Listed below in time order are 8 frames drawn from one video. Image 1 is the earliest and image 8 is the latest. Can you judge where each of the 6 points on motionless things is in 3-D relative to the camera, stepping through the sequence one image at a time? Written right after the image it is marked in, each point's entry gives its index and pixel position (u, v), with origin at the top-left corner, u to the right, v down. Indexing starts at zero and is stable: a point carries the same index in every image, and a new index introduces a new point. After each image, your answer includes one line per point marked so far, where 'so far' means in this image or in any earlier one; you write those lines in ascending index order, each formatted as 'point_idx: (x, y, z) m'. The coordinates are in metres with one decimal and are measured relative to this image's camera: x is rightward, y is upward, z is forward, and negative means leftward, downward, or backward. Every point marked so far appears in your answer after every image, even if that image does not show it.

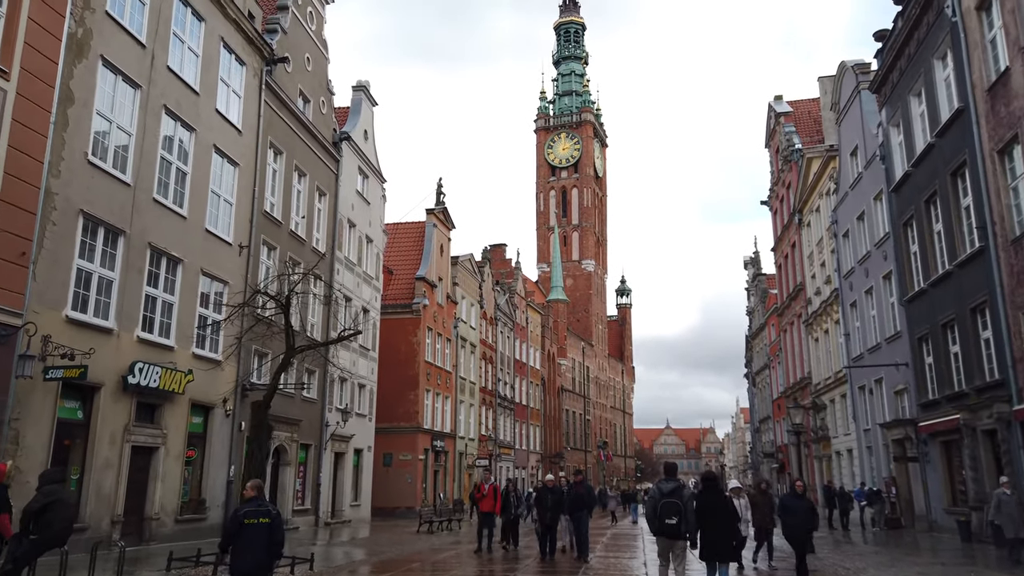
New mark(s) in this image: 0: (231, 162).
0: (-7.3, +3.3, +19.9) m
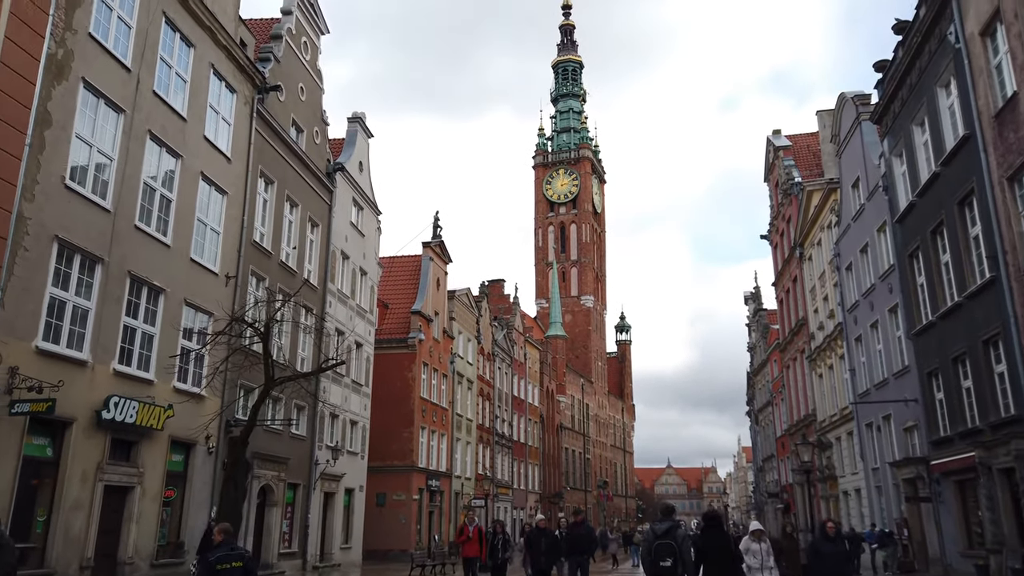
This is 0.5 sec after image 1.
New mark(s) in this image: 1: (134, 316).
0: (-7.4, +2.5, +19.4) m
1: (-7.8, -0.6, +15.8) m
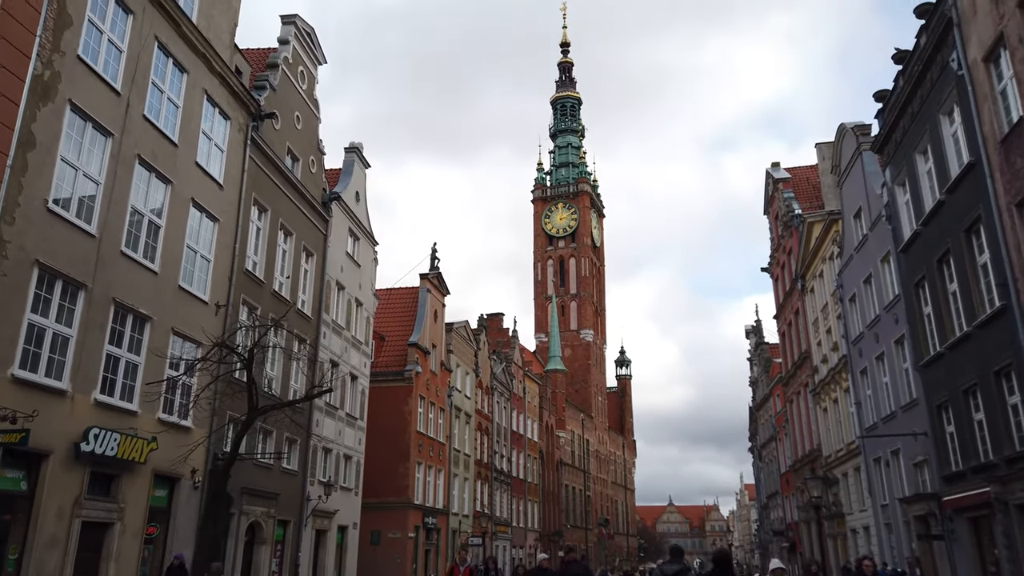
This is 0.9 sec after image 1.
0: (-7.4, +1.7, +19.0) m
1: (-7.8, -1.1, +15.3) m
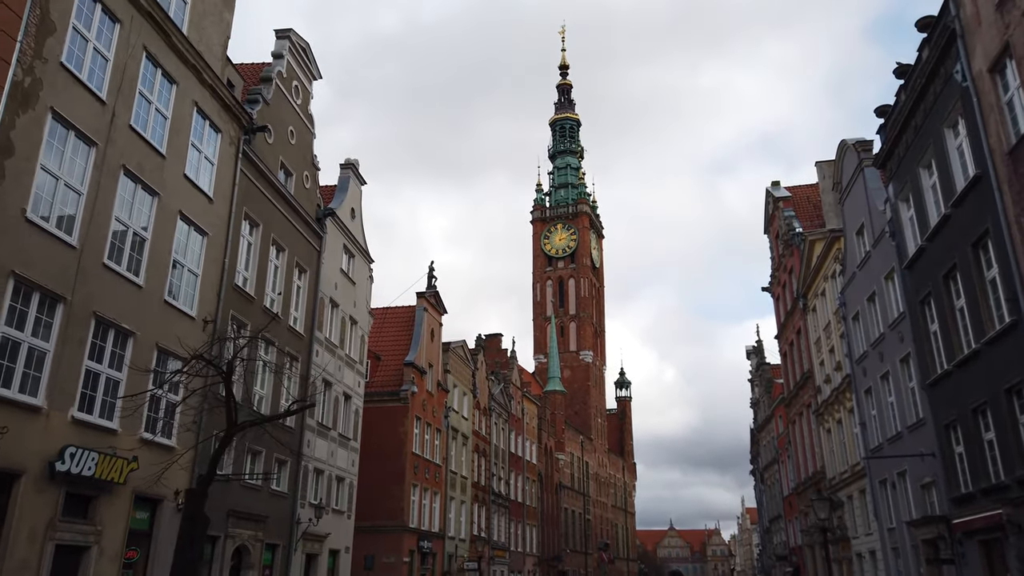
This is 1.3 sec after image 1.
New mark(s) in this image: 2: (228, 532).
0: (-7.5, +1.4, +18.6) m
1: (-7.9, -1.4, +14.8) m
2: (-7.0, -6.0, +19.0) m
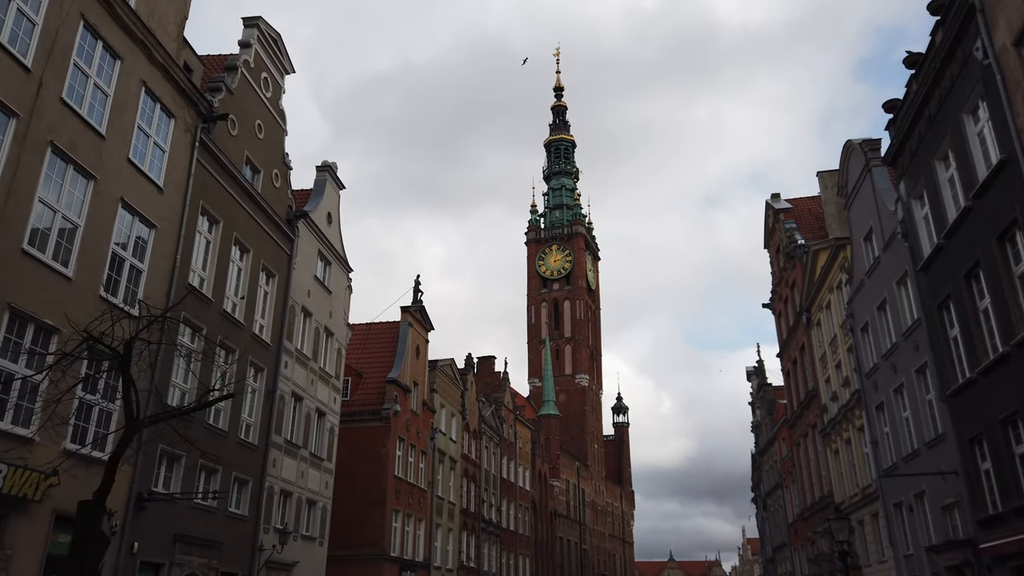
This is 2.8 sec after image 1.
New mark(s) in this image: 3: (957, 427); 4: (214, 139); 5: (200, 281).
0: (-8.0, +1.4, +16.8) m
1: (-8.4, -1.2, +12.9) m
2: (-7.5, -6.0, +17.0) m
3: (+11.5, -3.6, +19.8) m
4: (-7.6, +3.8, +19.7) m
5: (-7.7, +0.2, +19.0) m
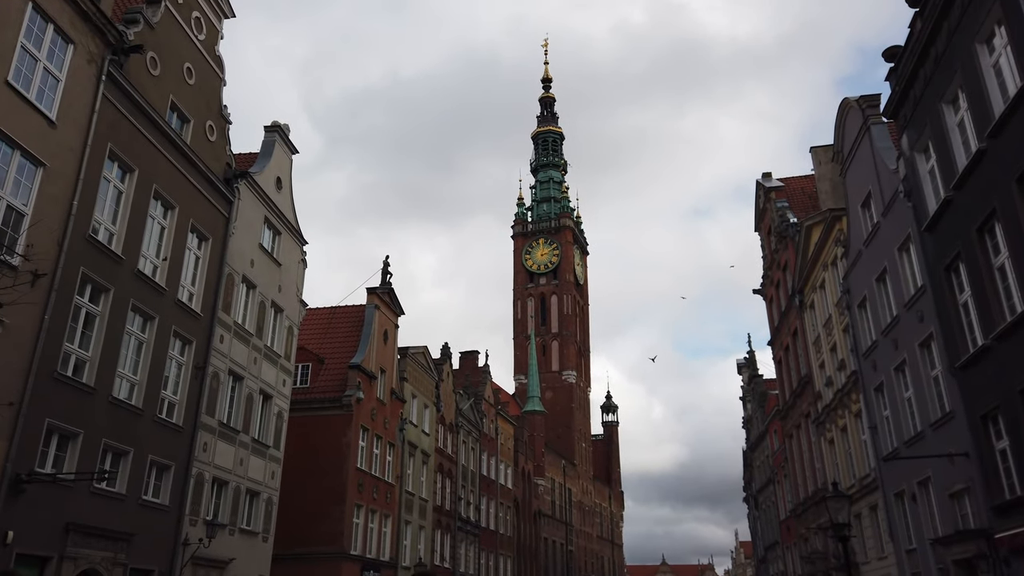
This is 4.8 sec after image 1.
0: (-9.0, +2.4, +14.5) m
1: (-9.4, -0.2, +10.6) m
2: (-8.5, -5.0, +14.6) m
3: (+10.4, -2.6, +17.5) m
4: (-8.7, +4.8, +17.4) m
5: (-8.7, +1.2, +16.6) m
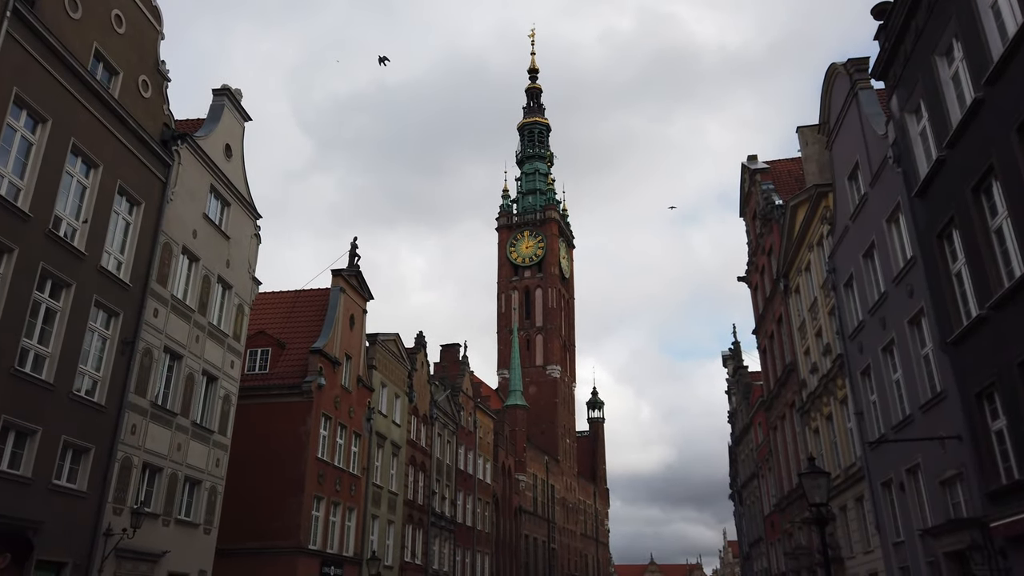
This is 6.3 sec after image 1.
0: (-10.0, +3.2, +12.8) m
1: (-10.3, +0.6, +8.9) m
2: (-9.5, -4.3, +13.0) m
3: (+9.4, -1.9, +16.1) m
4: (-9.6, +5.5, +15.7) m
5: (-9.7, +1.9, +15.0) m
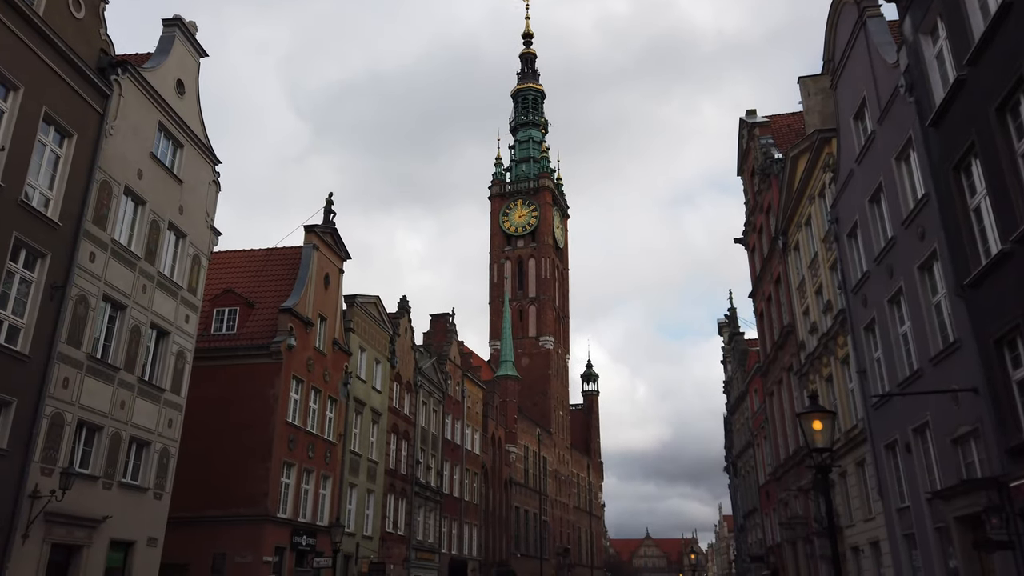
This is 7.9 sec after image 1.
0: (-10.6, +4.3, +11.0) m
1: (-10.9, +1.6, +7.1) m
2: (-10.1, -3.1, +11.3) m
3: (+8.8, -0.7, +14.4) m
4: (-10.3, +6.8, +13.8) m
5: (-10.3, +3.1, +13.2) m
